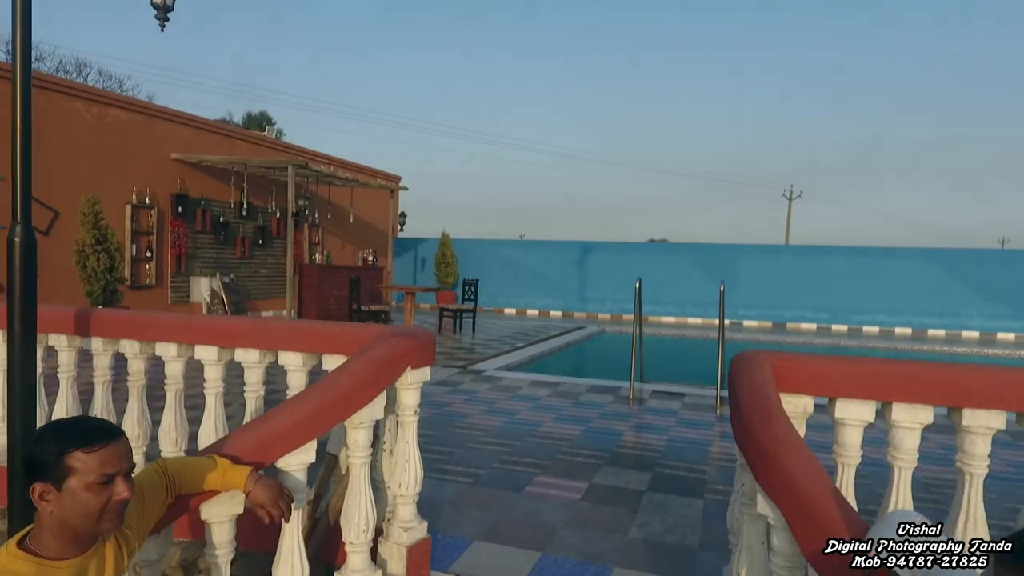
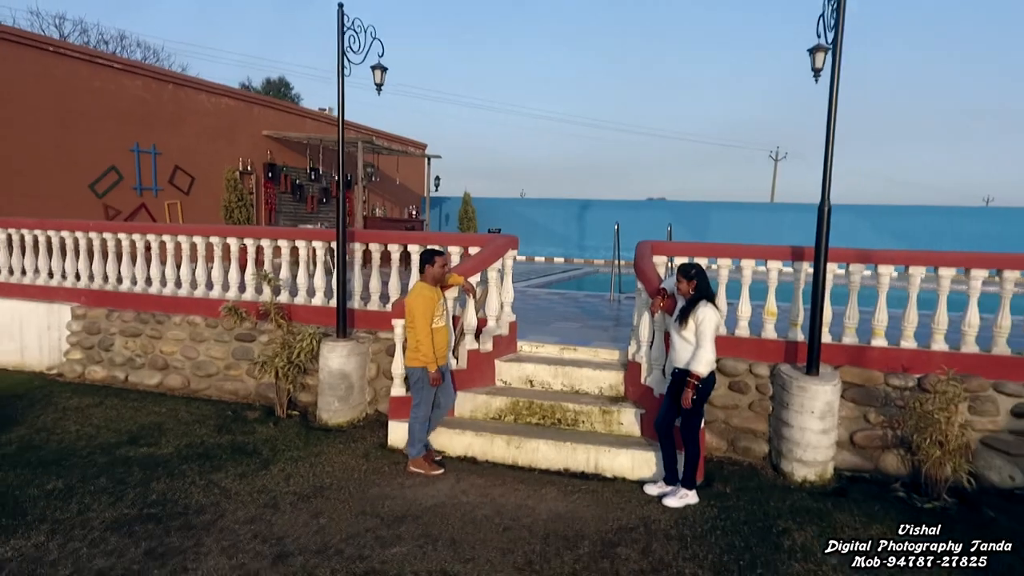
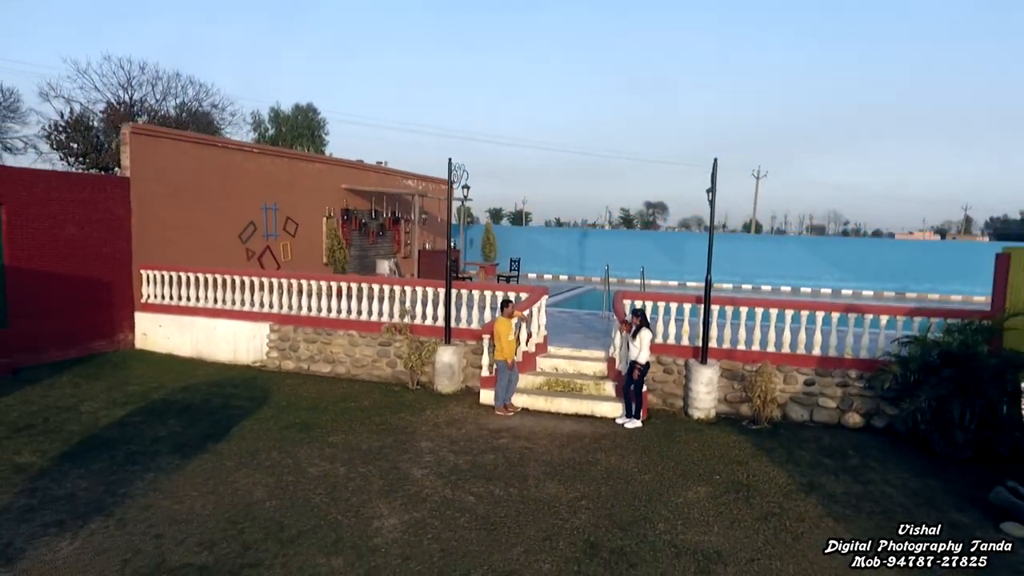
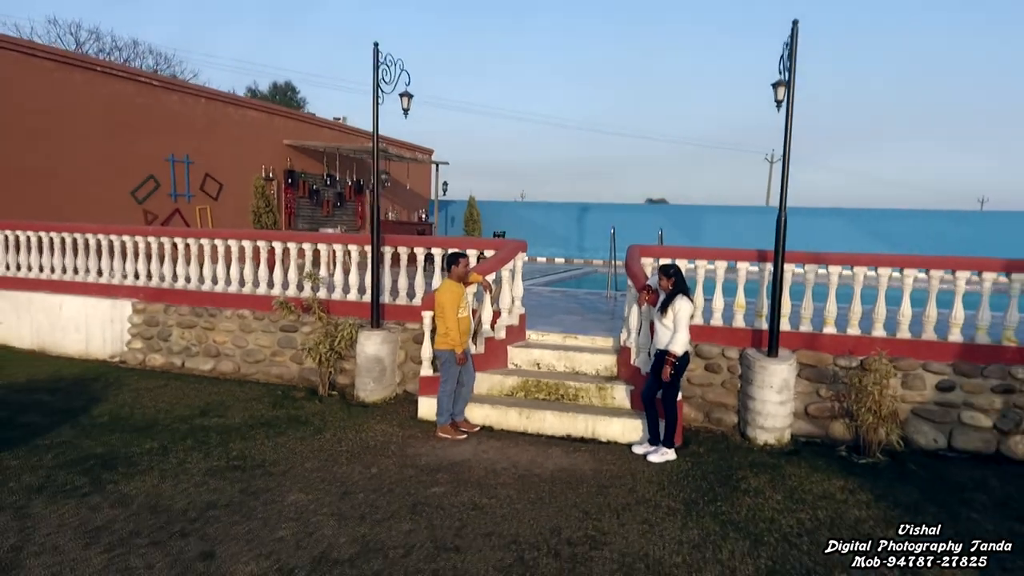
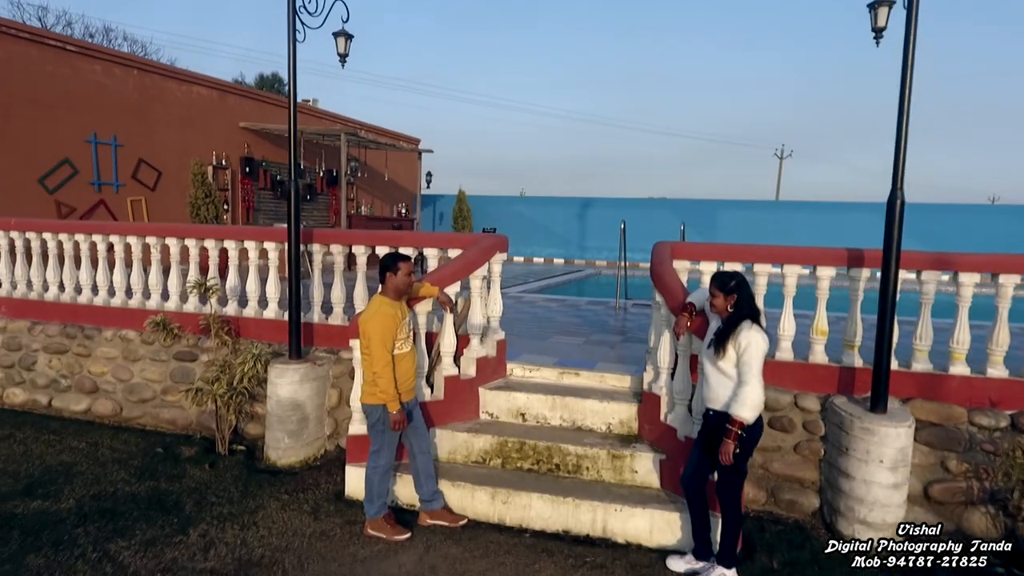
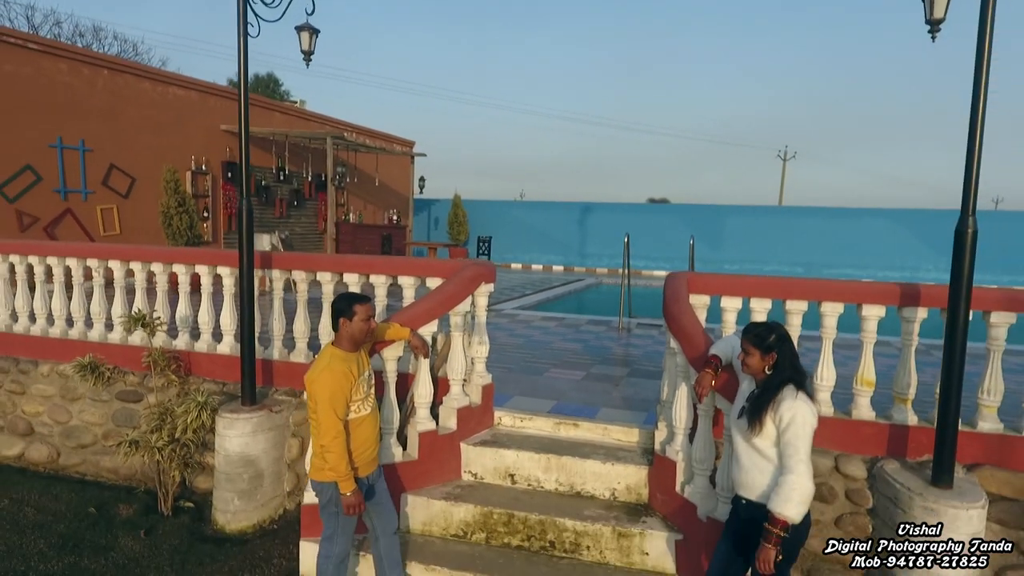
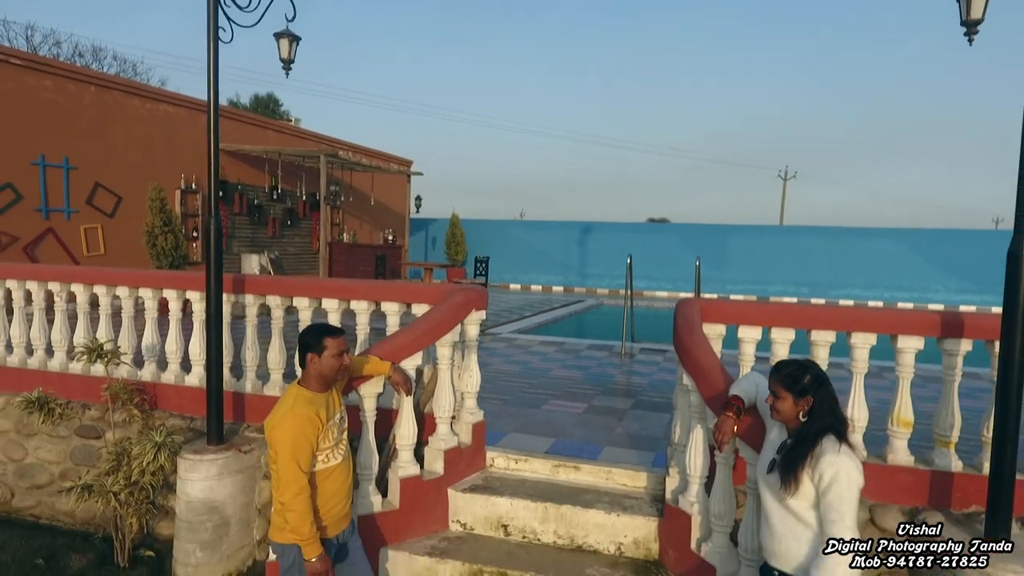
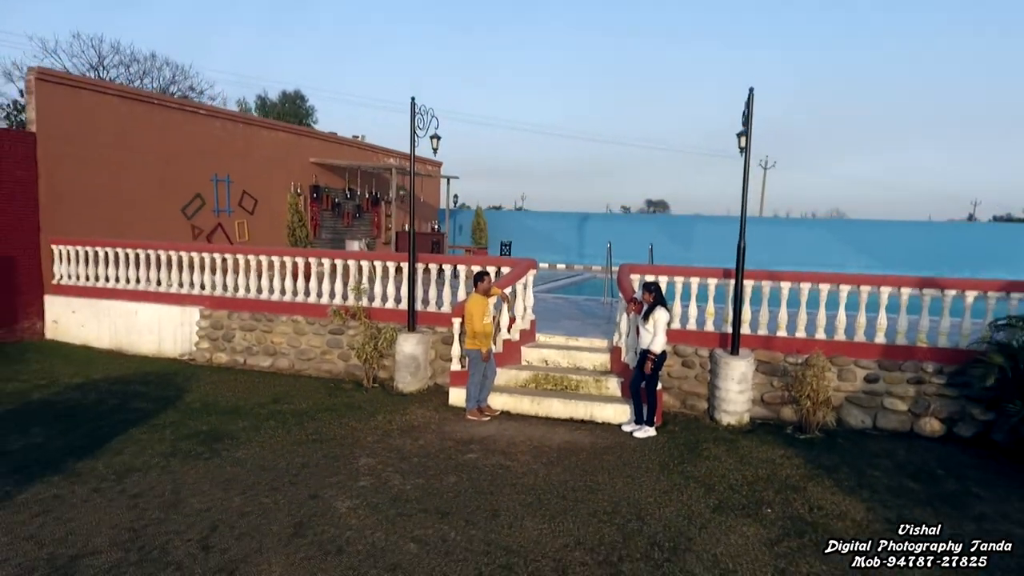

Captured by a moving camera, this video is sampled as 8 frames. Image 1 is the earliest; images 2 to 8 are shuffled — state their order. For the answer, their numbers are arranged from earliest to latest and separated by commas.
7, 6, 5, 2, 4, 8, 3
